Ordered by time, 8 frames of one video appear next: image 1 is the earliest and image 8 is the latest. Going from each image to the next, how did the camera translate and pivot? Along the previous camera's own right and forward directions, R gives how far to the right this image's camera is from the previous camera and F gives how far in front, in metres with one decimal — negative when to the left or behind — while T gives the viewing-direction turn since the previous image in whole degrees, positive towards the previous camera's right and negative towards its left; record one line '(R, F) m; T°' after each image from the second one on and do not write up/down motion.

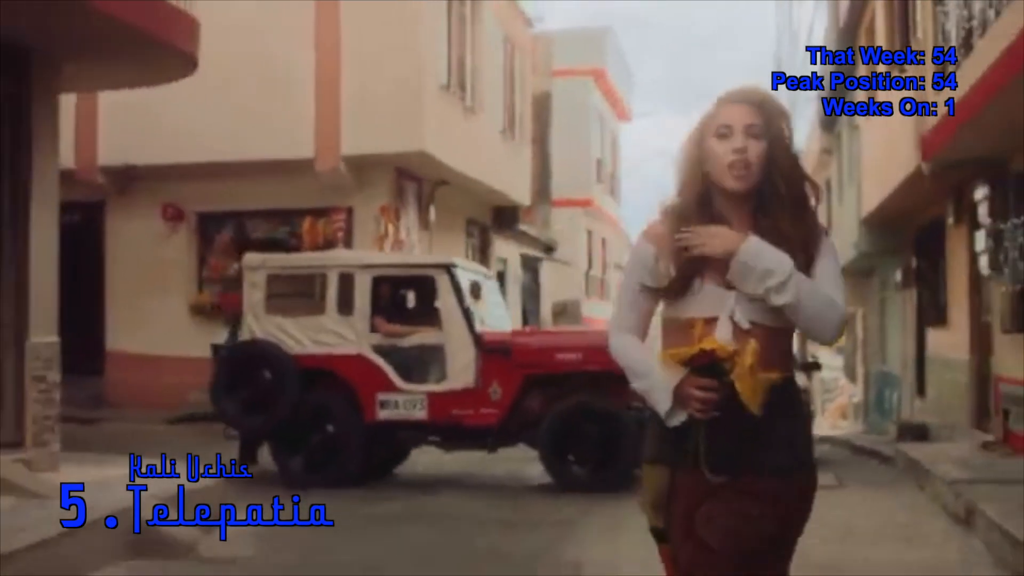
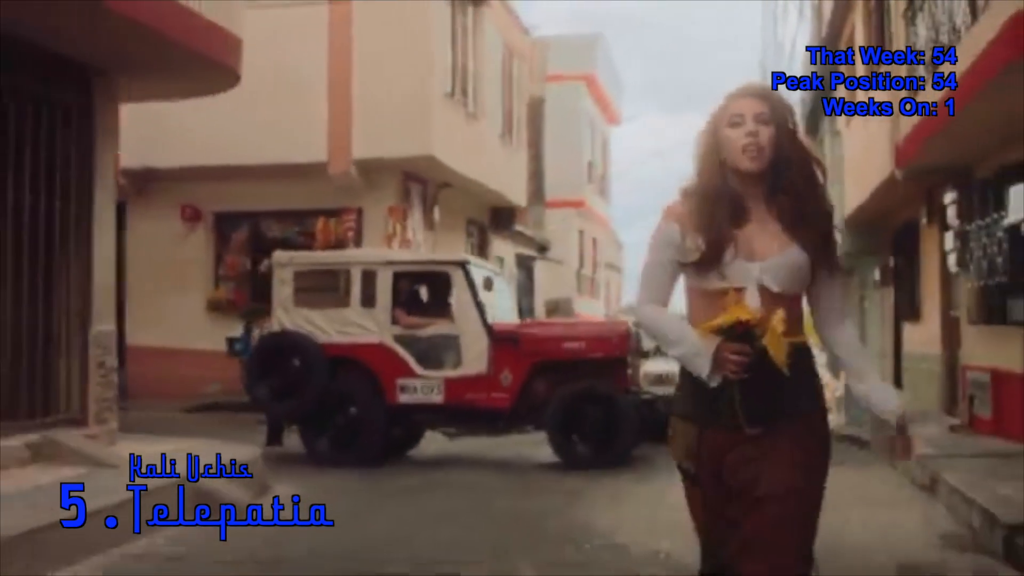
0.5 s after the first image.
(-0.2, -1.0) m; +1°
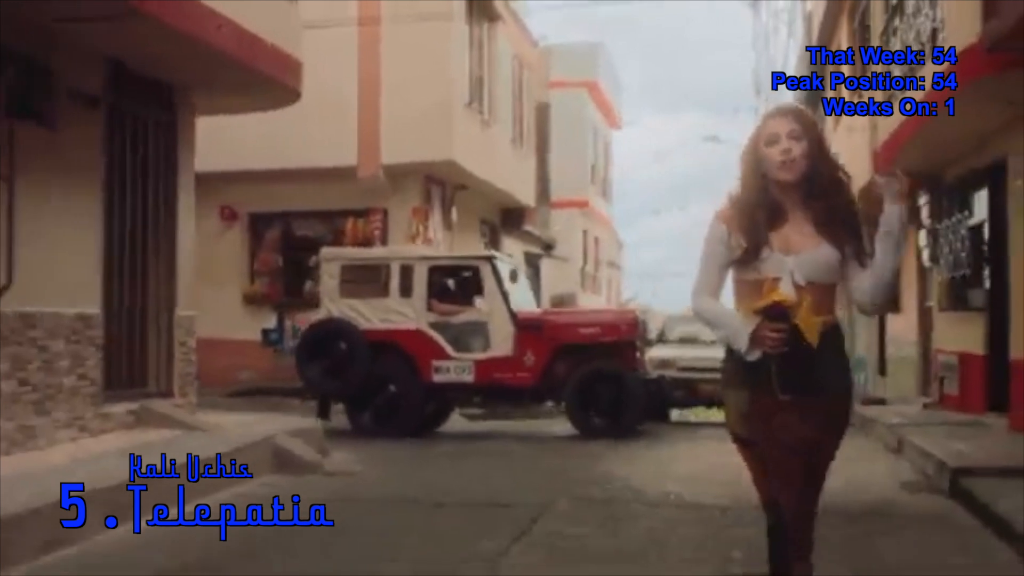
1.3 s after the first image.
(-0.3, -1.5) m; 0°
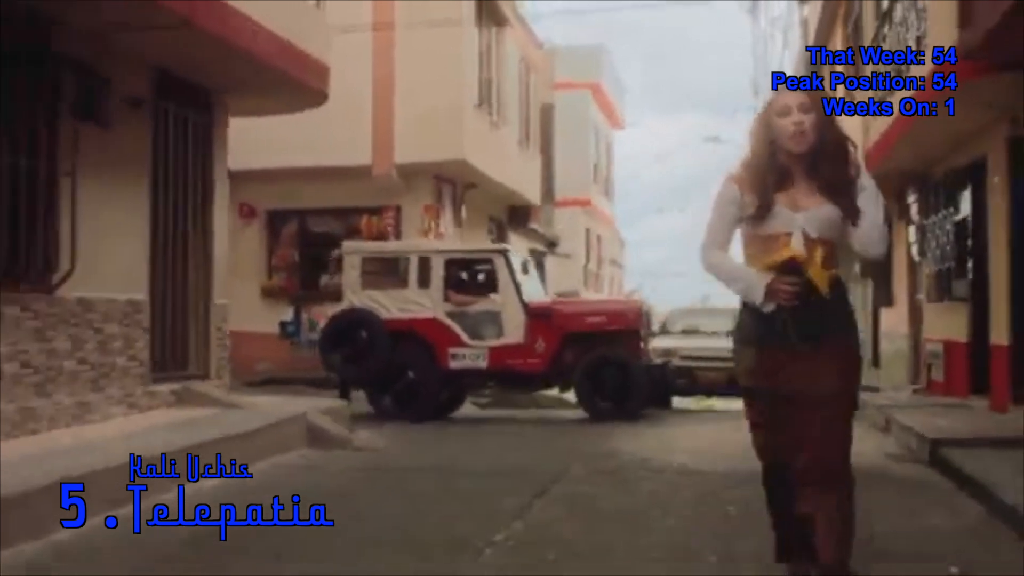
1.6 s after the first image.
(-0.1, -0.8) m; 0°
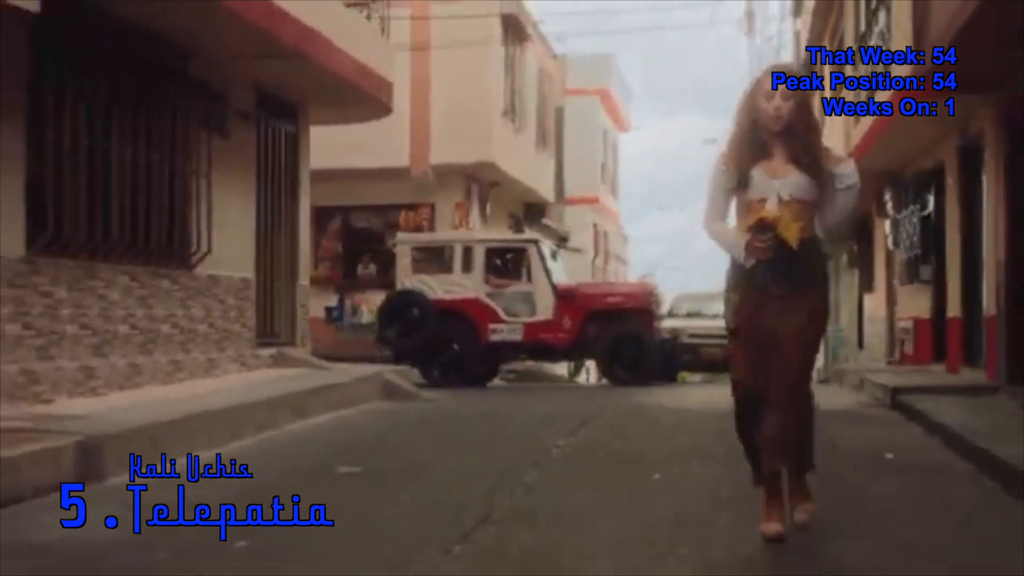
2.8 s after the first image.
(-0.4, -2.3) m; 0°
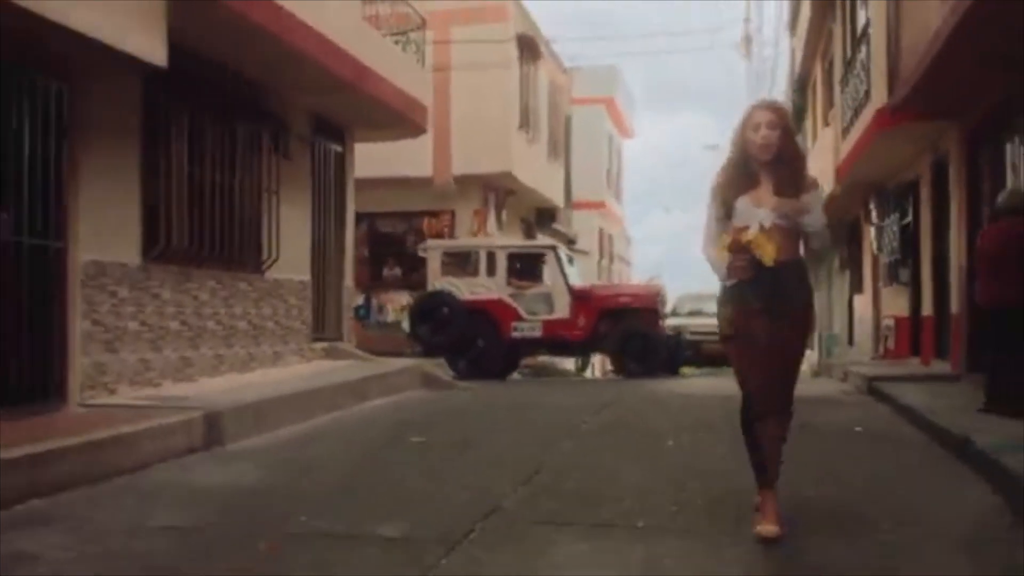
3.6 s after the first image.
(-0.3, -1.7) m; 0°
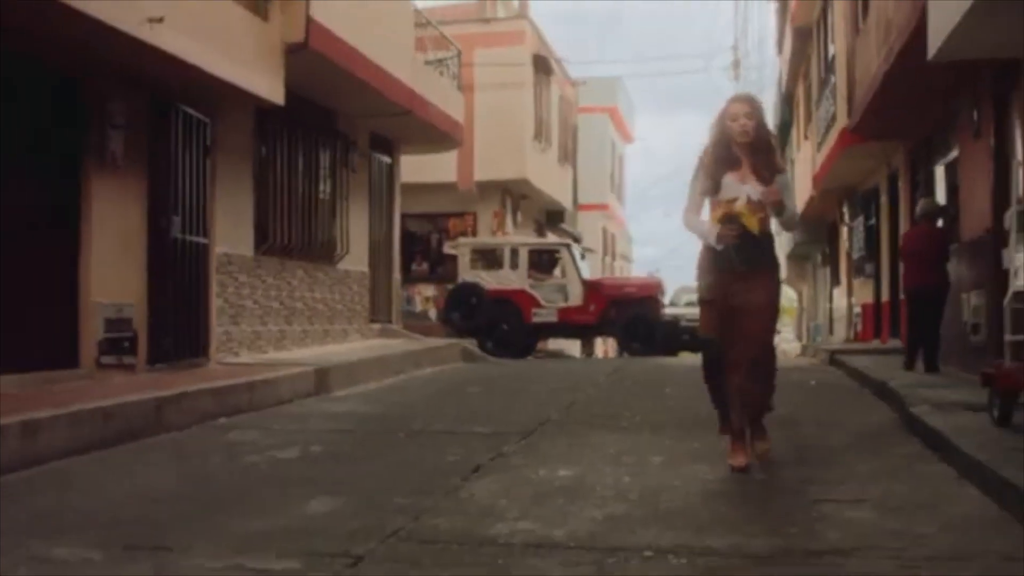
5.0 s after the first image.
(-0.4, -2.8) m; 0°
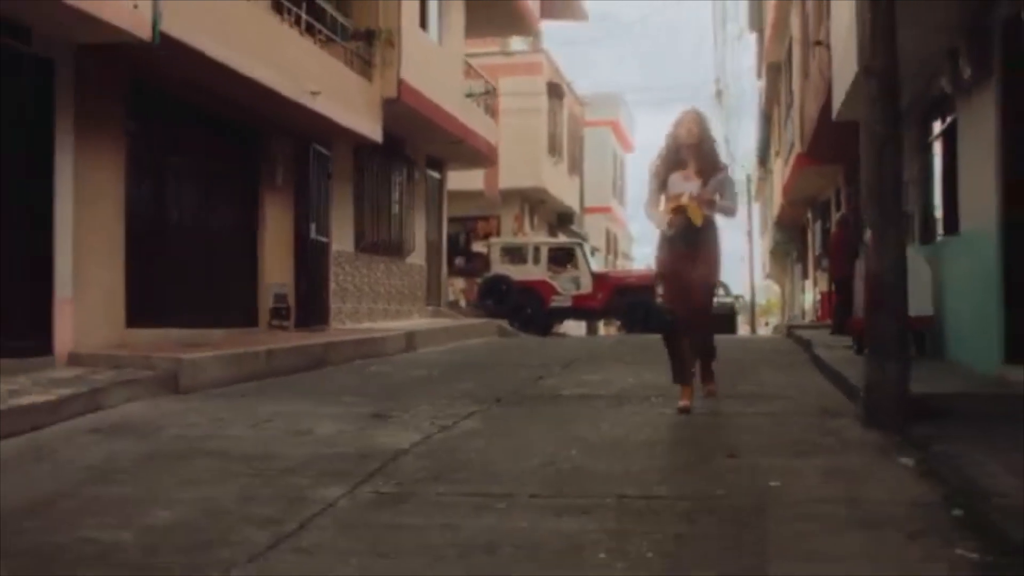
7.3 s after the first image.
(-0.5, -4.6) m; 0°
